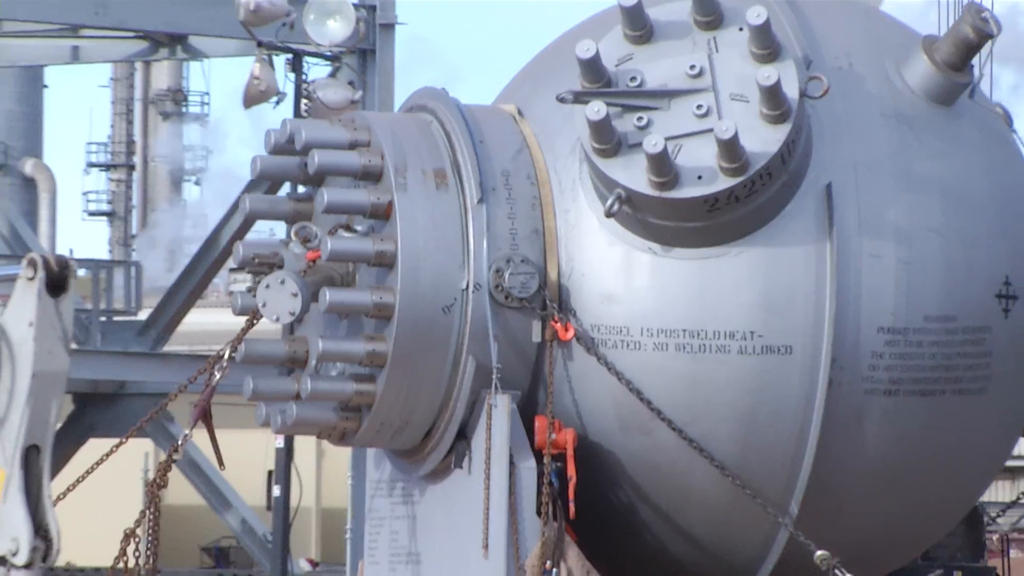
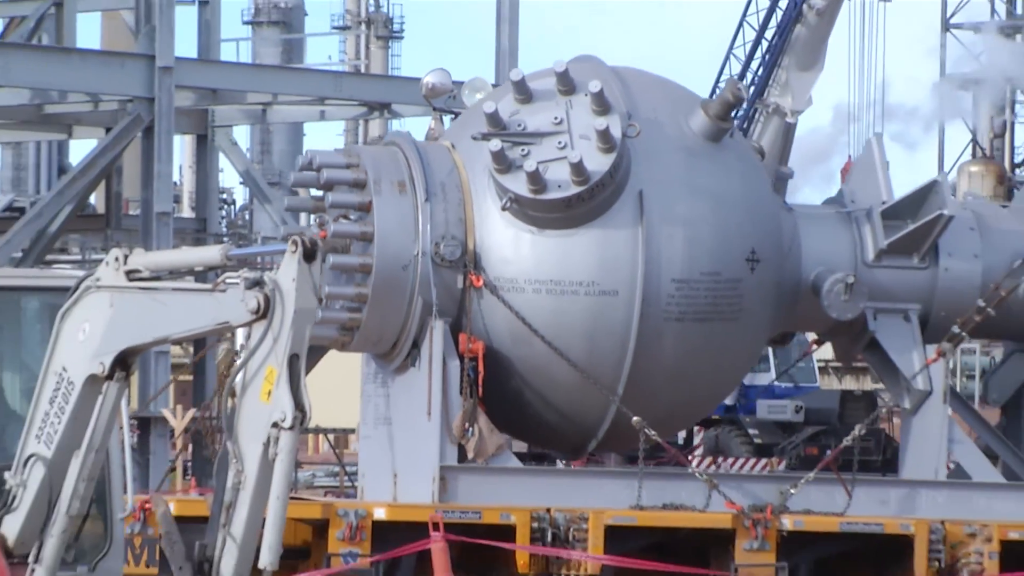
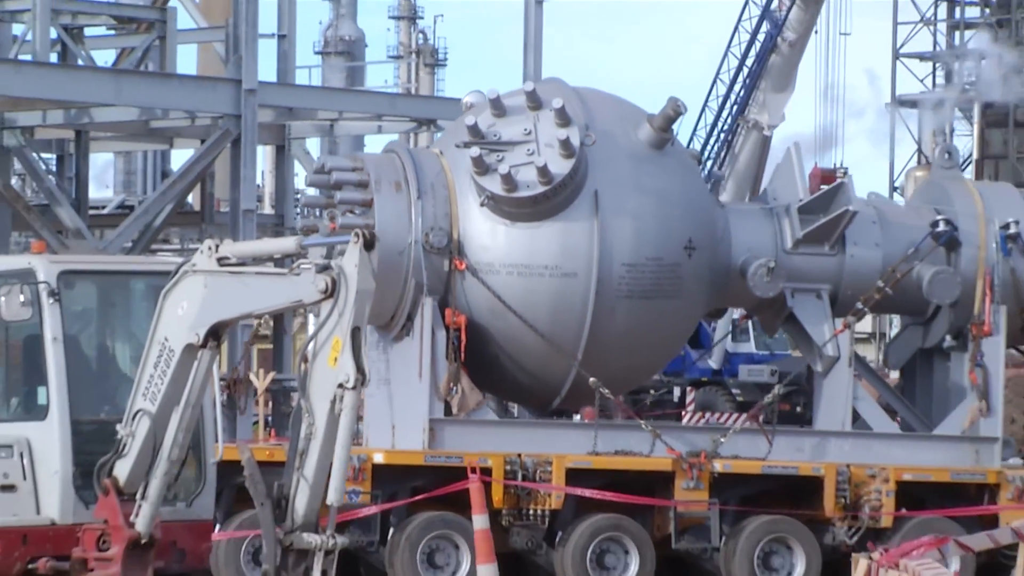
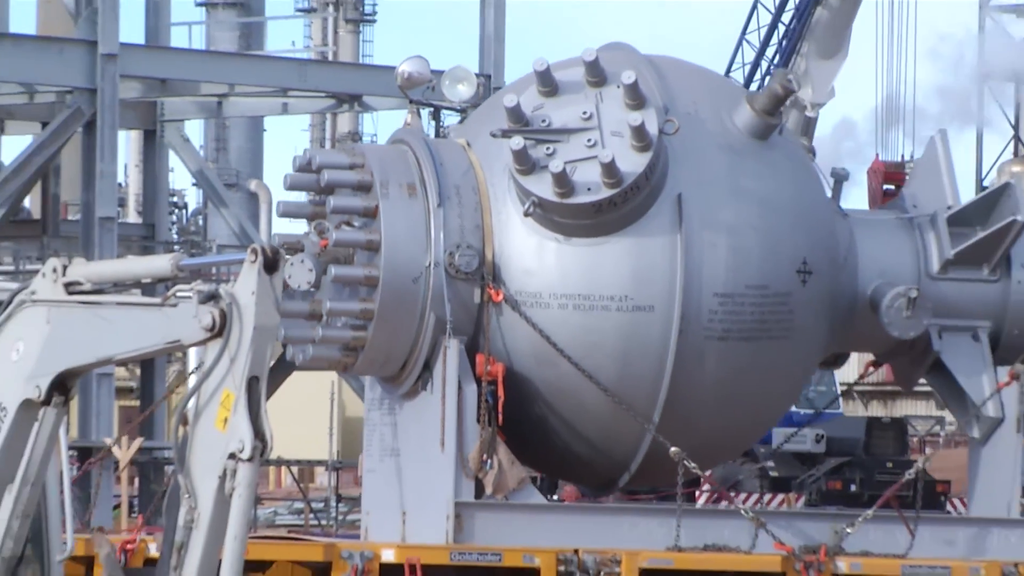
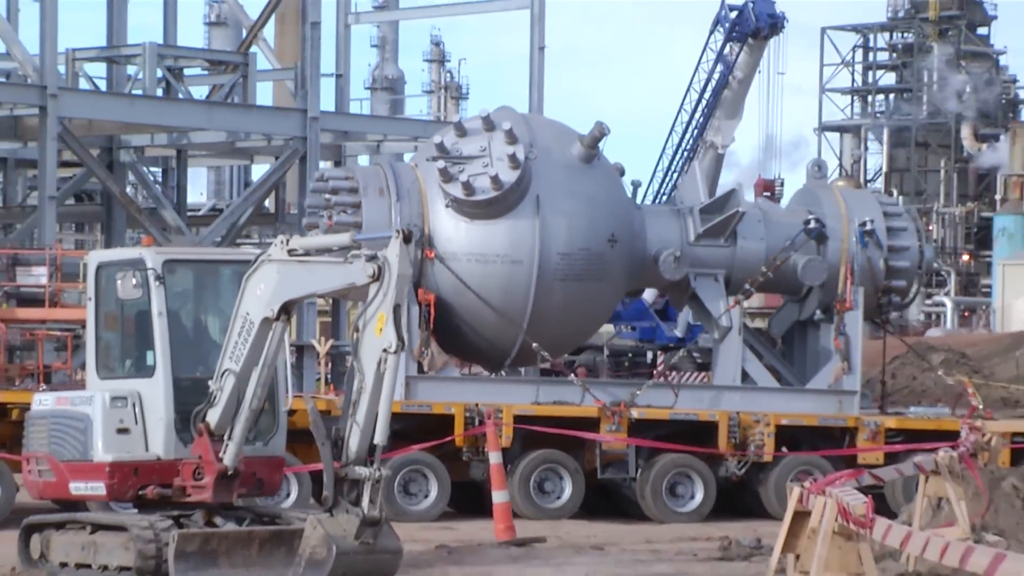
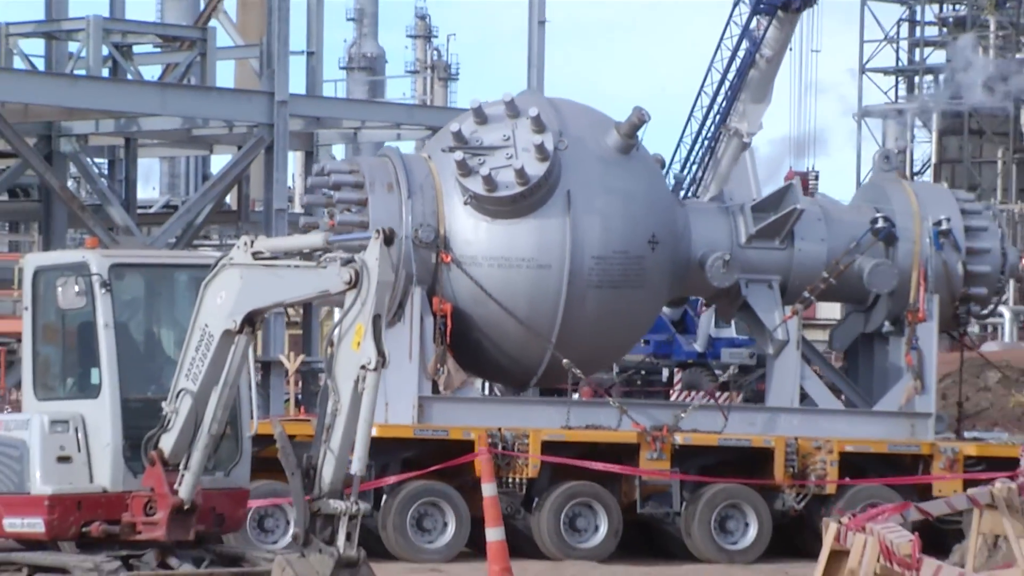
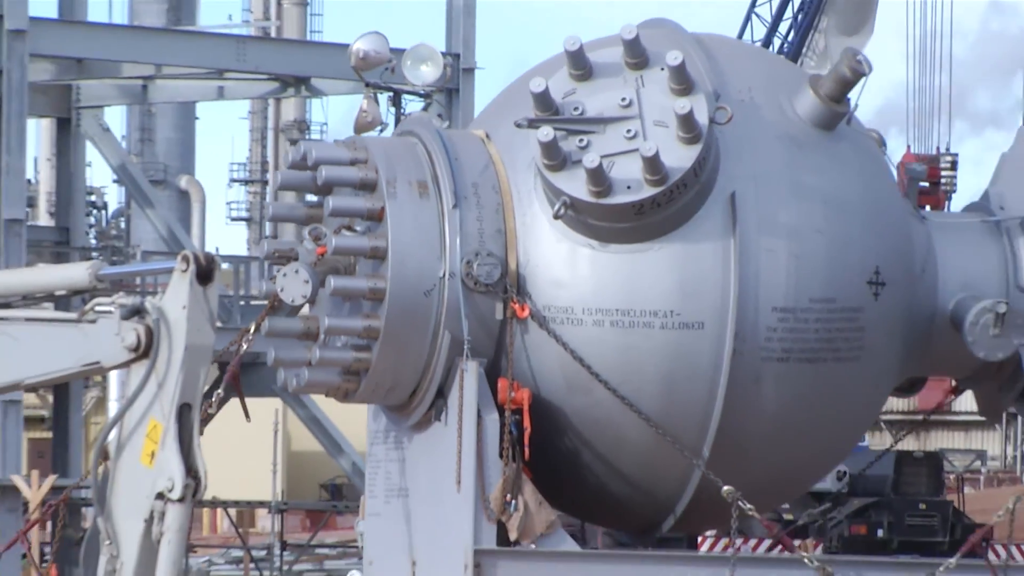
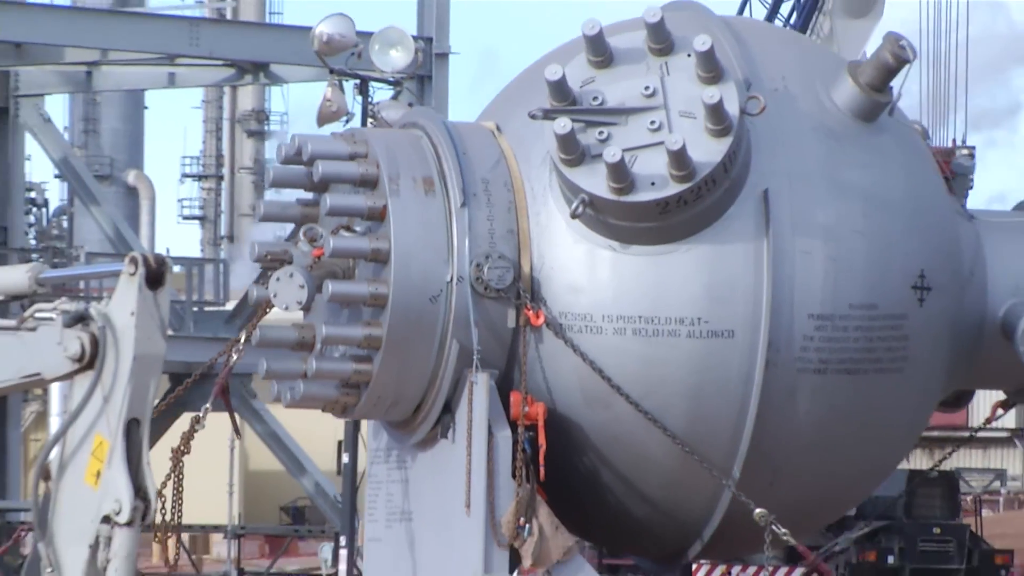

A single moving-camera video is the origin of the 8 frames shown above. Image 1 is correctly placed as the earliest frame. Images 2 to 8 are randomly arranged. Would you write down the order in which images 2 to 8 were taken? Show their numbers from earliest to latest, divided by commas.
8, 7, 4, 2, 3, 6, 5
